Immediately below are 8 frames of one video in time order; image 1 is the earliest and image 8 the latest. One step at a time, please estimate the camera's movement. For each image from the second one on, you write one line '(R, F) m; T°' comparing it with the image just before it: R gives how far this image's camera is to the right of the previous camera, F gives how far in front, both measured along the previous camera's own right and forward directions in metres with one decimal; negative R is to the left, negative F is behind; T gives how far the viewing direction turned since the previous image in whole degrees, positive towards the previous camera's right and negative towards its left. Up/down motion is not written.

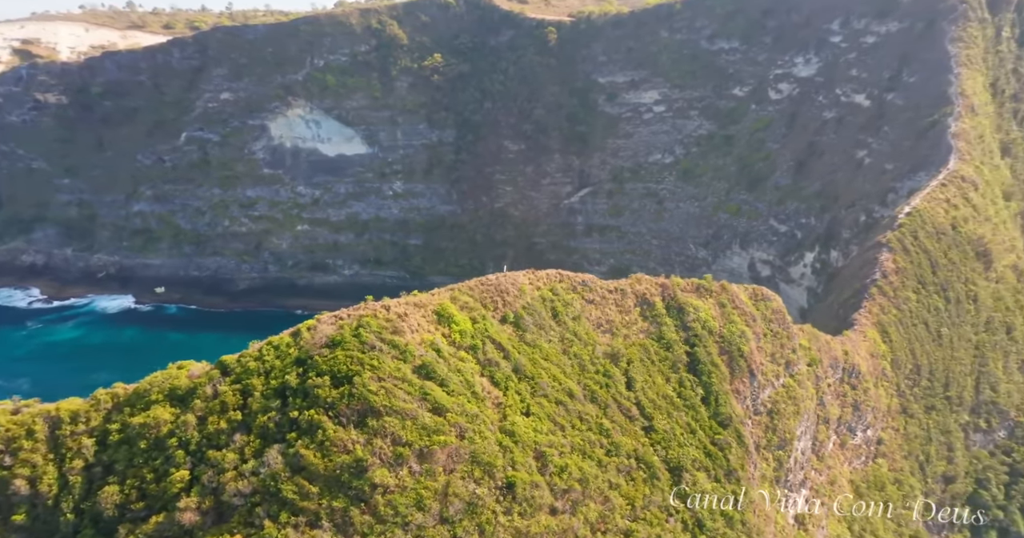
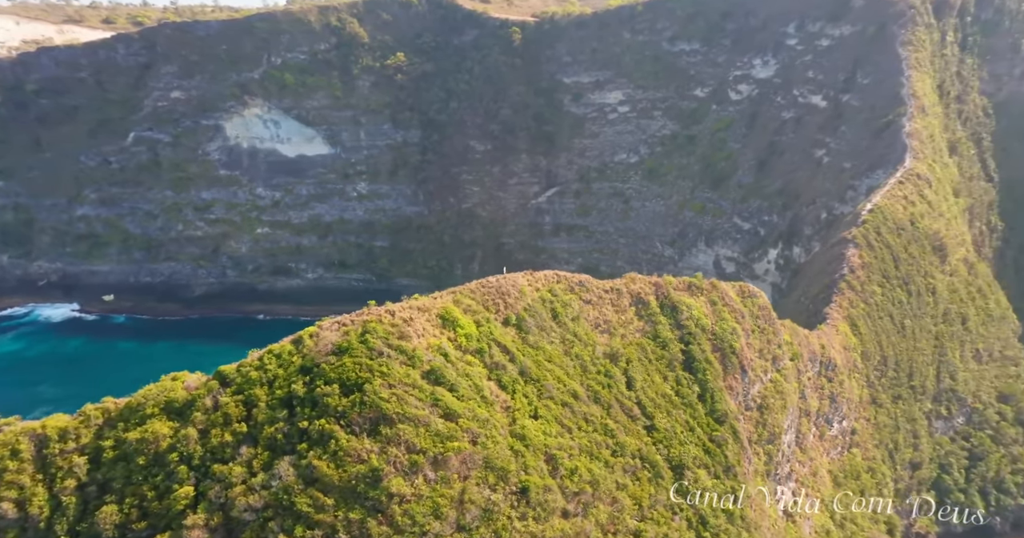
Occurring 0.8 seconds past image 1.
(-2.0, +0.1) m; +5°
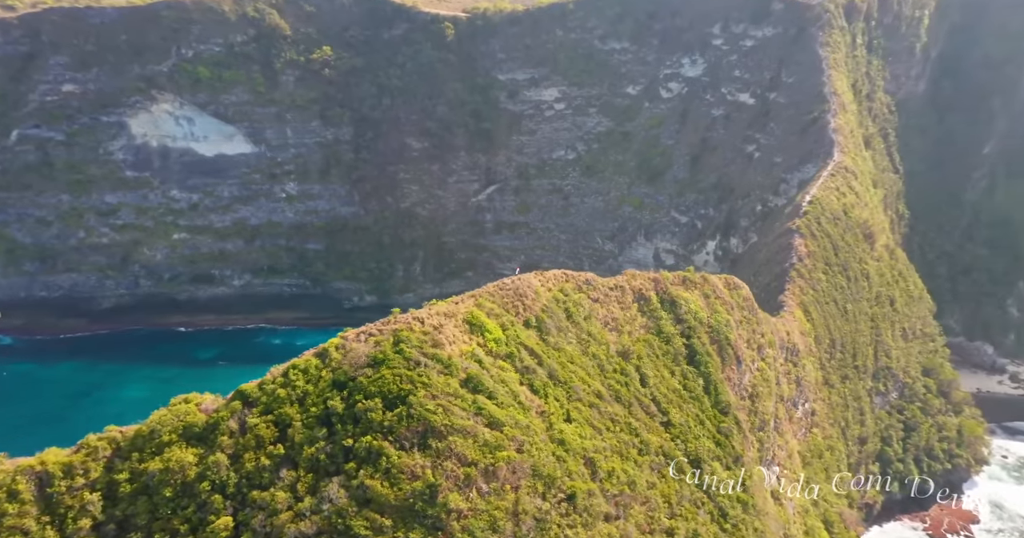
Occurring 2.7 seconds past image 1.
(-4.6, +0.9) m; +9°
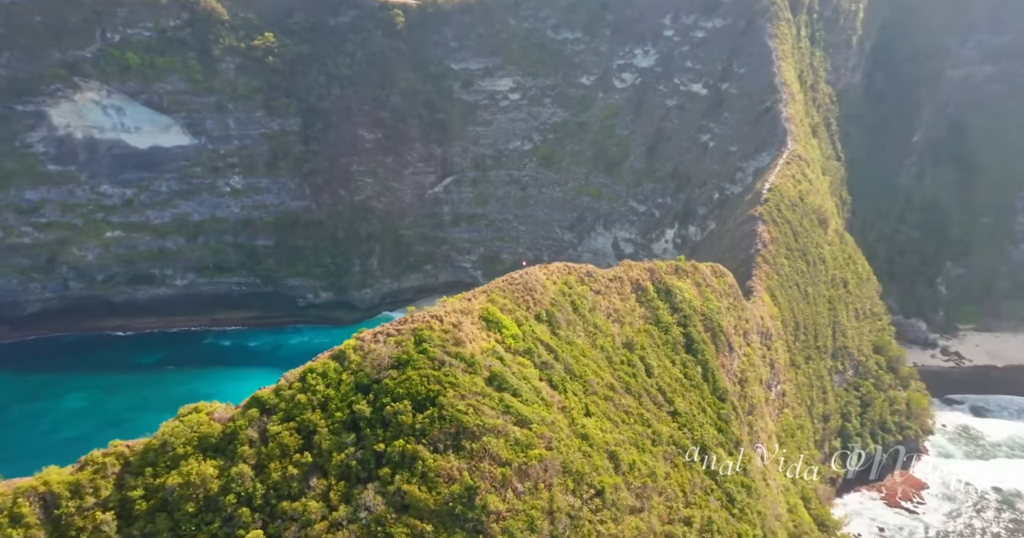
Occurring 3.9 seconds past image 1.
(-2.9, +0.6) m; +6°
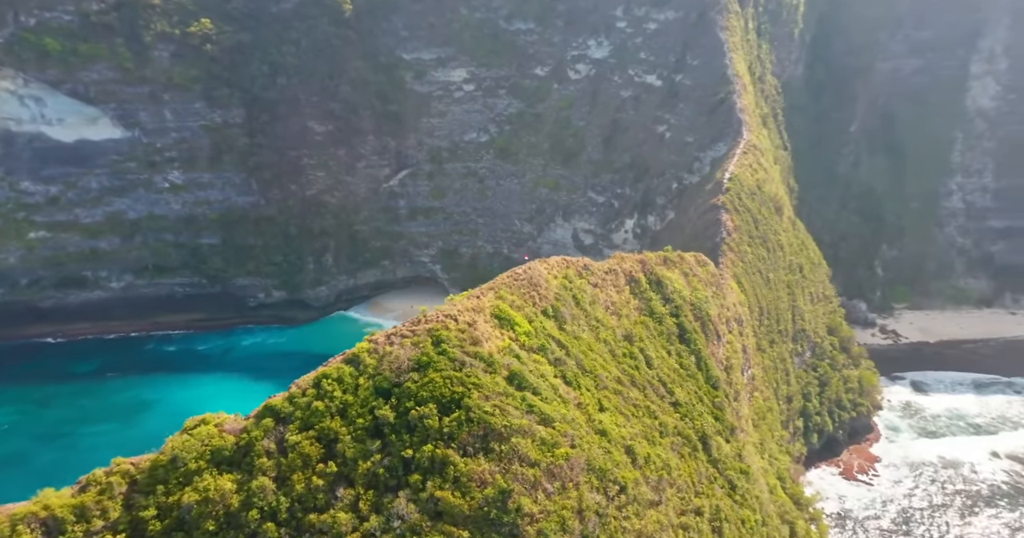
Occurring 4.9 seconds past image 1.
(-2.6, +0.6) m; +6°
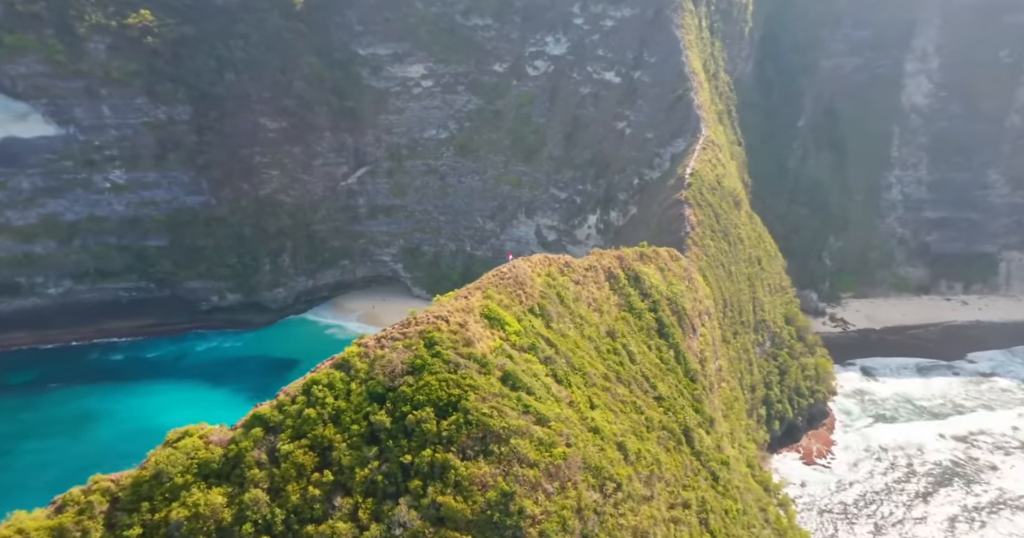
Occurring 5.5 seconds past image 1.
(-1.3, +0.3) m; +4°
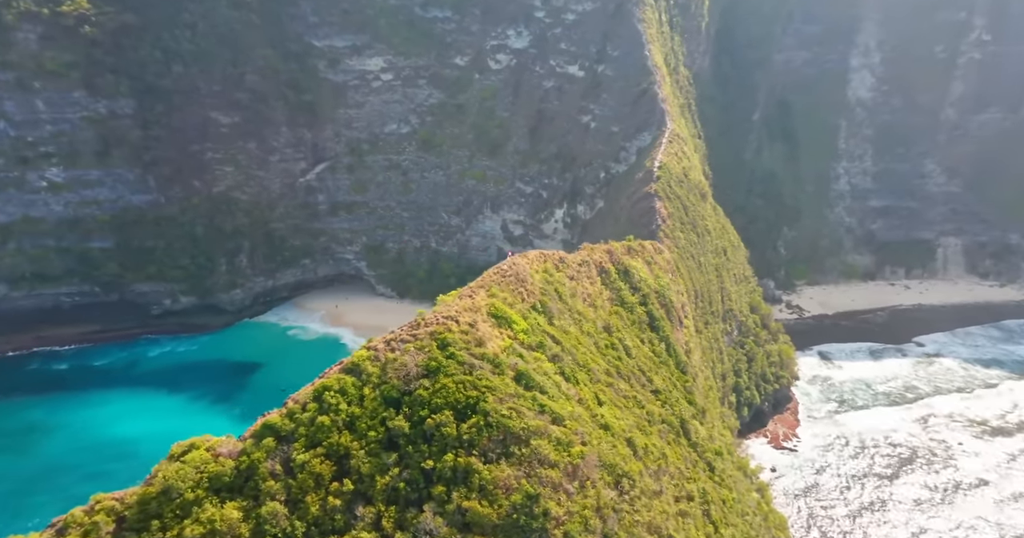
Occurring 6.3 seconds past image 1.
(-2.0, +0.4) m; +5°
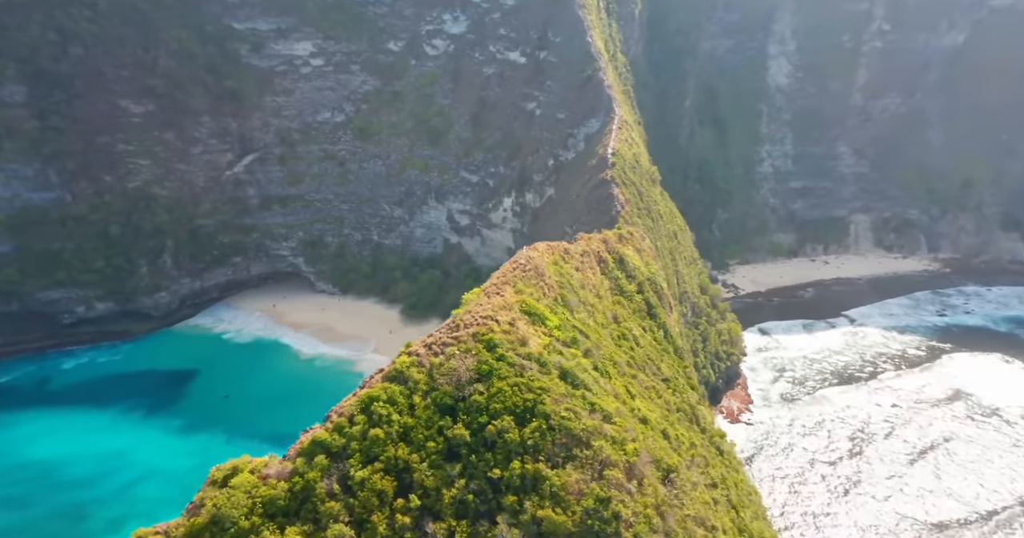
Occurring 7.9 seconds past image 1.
(-3.9, +1.3) m; +8°
